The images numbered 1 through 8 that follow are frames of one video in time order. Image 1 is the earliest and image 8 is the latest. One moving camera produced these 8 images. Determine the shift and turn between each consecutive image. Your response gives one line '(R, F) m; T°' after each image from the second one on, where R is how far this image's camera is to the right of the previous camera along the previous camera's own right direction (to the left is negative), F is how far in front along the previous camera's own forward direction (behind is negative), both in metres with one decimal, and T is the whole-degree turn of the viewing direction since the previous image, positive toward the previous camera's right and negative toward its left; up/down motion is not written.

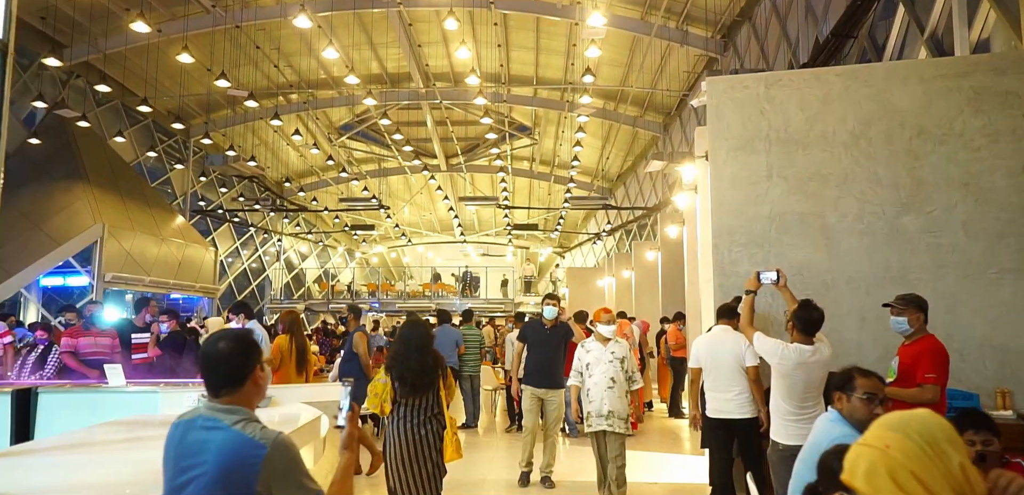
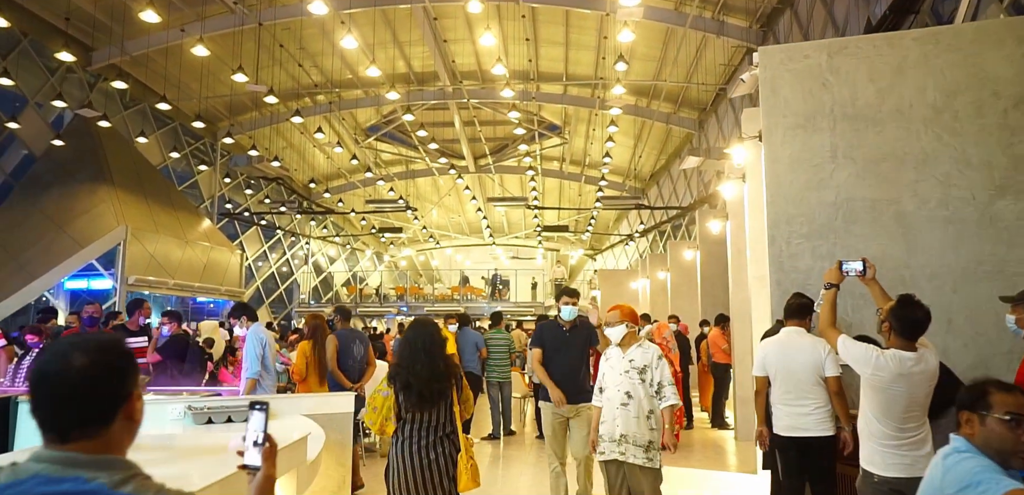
(0.0, +0.6) m; -3°
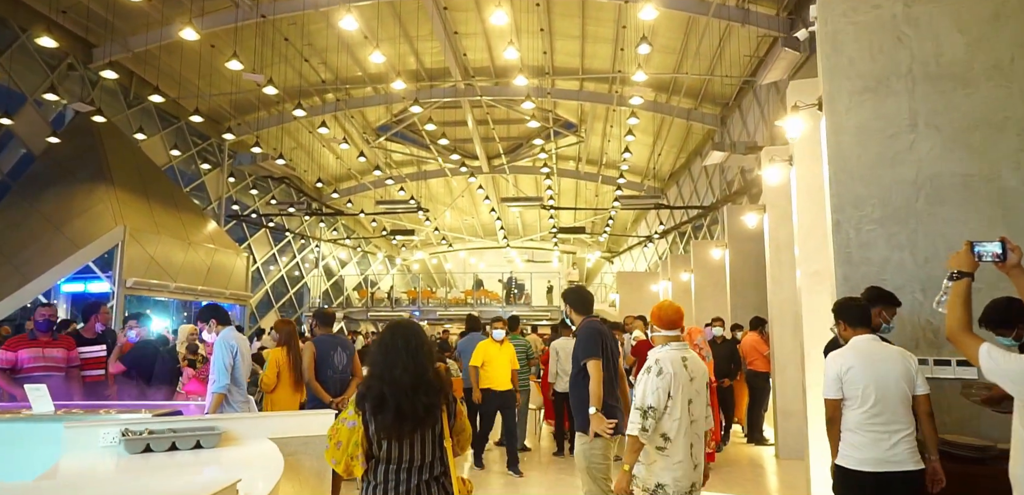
(0.0, +0.7) m; -1°
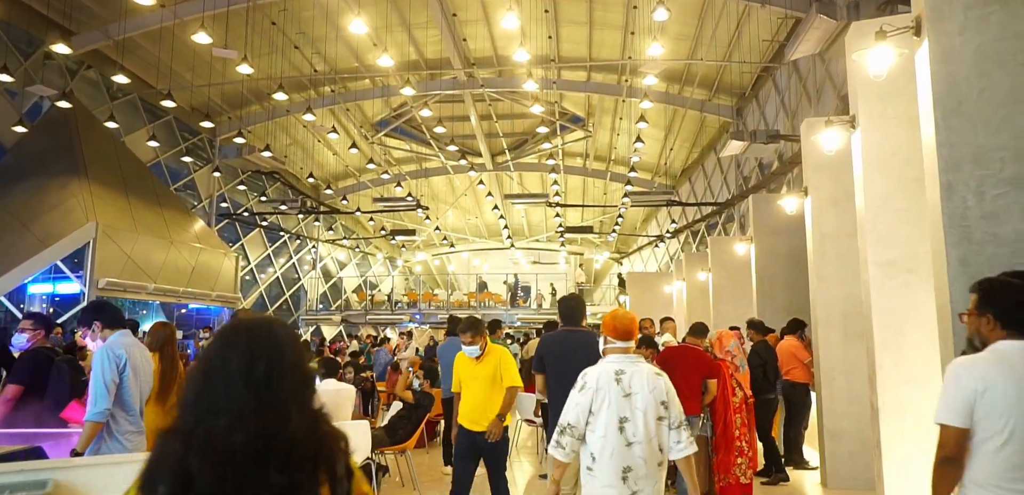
(+0.1, +1.0) m; -1°
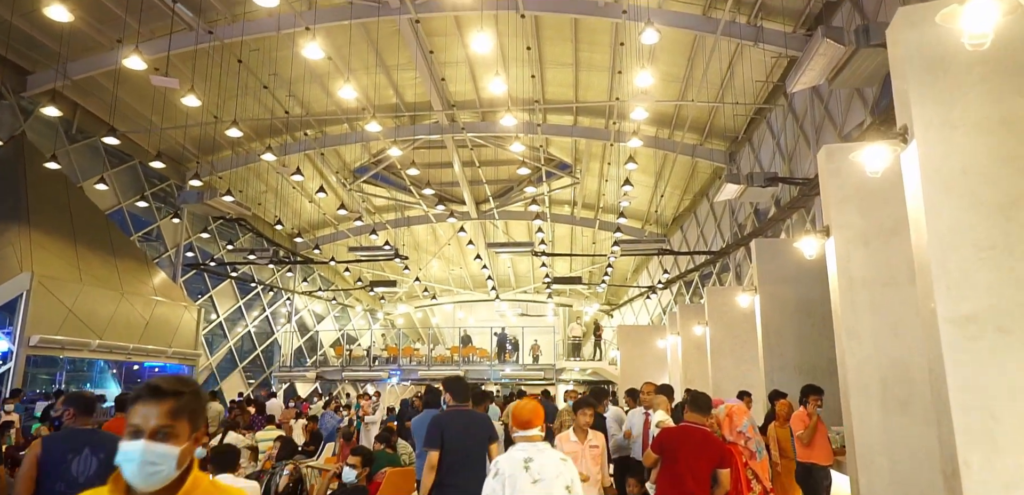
(+0.2, +1.0) m; +1°
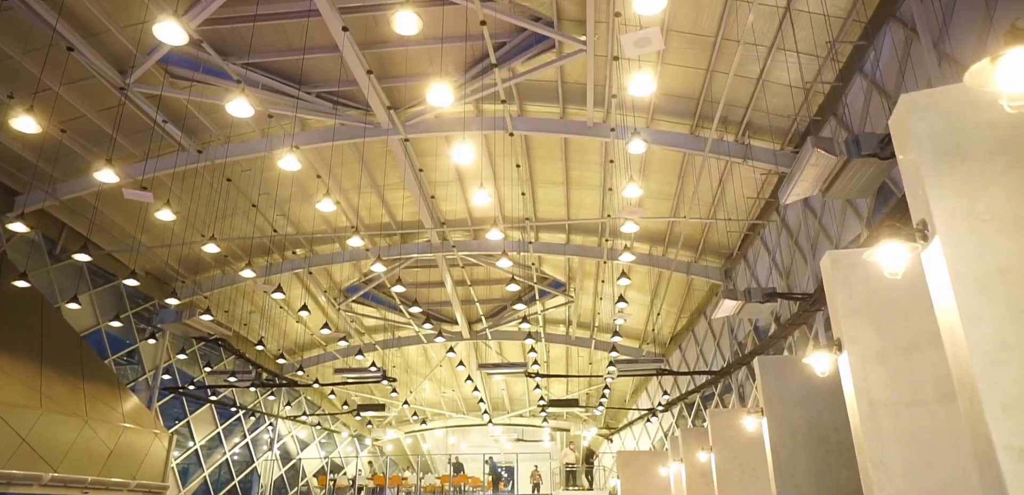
(+0.1, +0.4) m; 0°
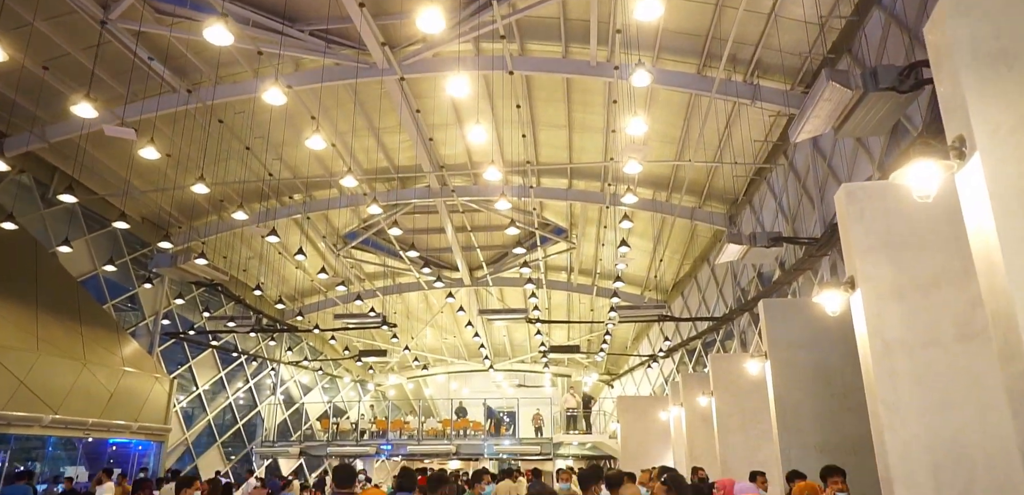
(+0.1, +0.3) m; 0°
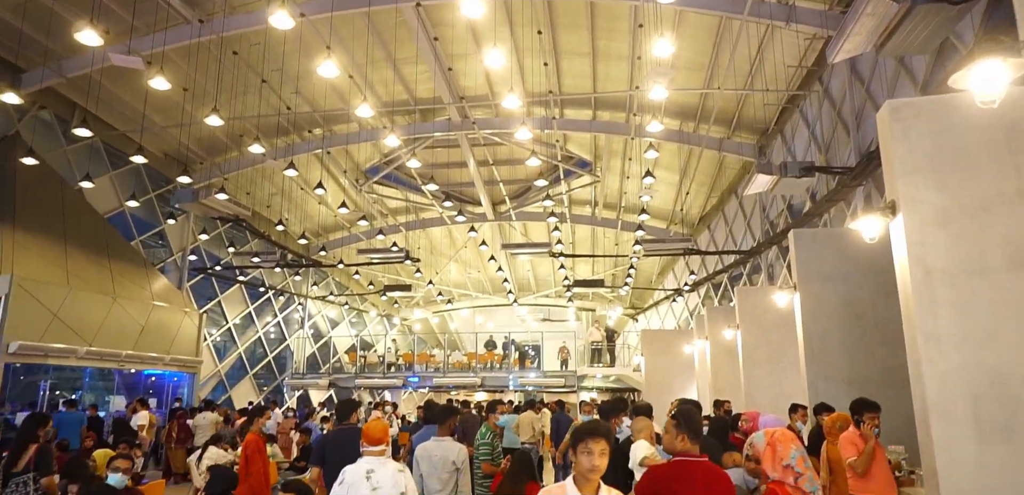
(+0.1, +0.2) m; -2°
